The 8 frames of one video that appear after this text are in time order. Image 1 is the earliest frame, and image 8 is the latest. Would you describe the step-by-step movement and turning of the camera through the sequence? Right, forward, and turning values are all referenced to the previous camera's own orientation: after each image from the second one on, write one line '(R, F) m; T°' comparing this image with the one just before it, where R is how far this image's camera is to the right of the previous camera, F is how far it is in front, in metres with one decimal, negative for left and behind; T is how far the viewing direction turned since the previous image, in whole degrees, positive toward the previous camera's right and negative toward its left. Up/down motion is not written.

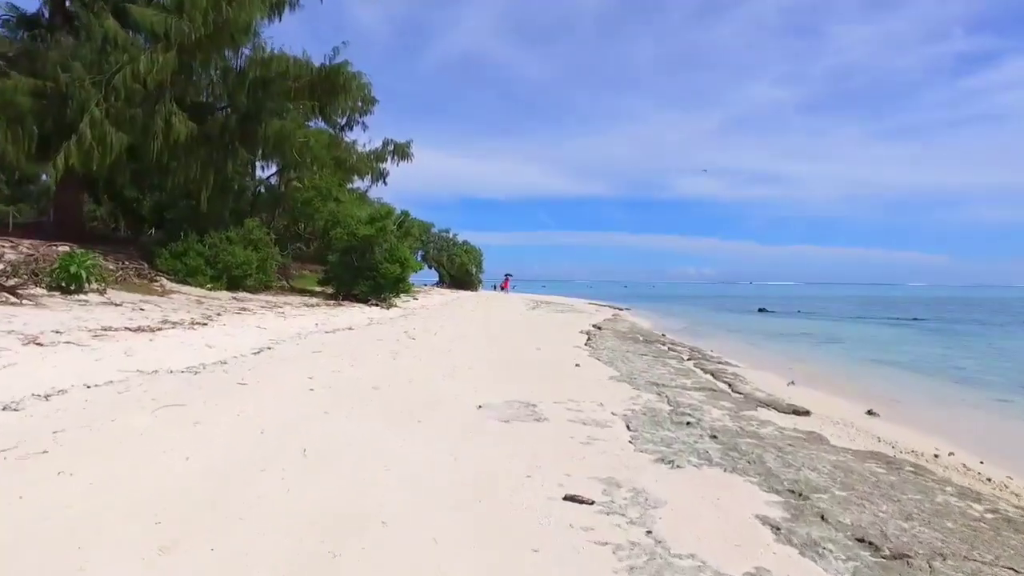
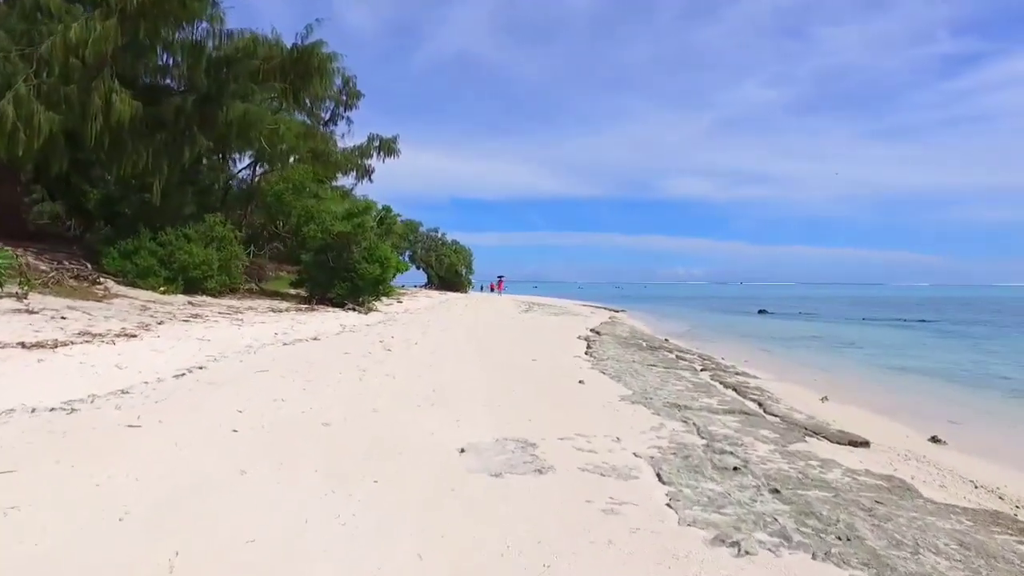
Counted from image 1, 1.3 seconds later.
(0.0, +1.6) m; +1°
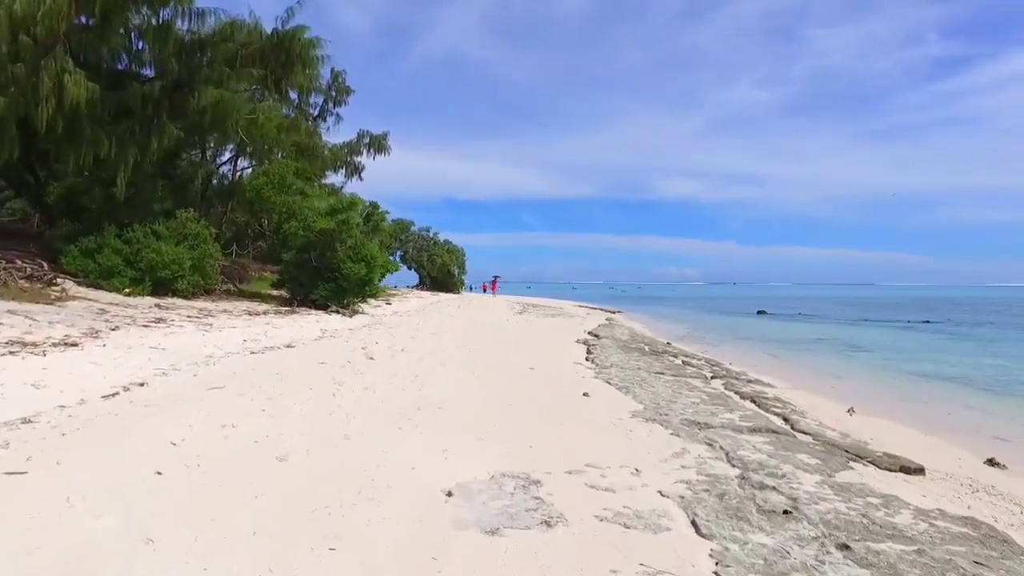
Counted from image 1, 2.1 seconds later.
(0.0, +1.0) m; +1°
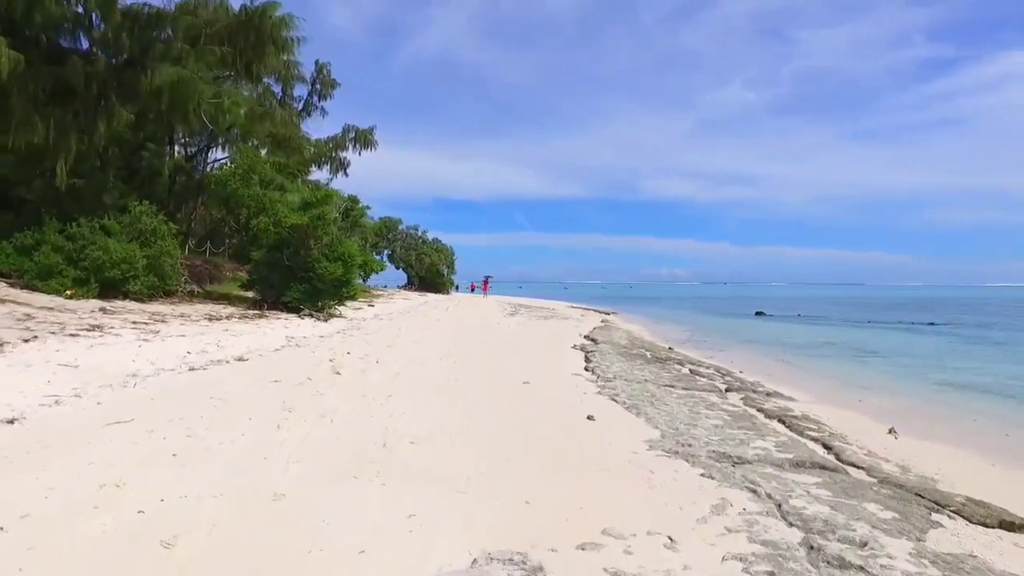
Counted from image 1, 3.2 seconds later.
(0.0, +1.4) m; +1°
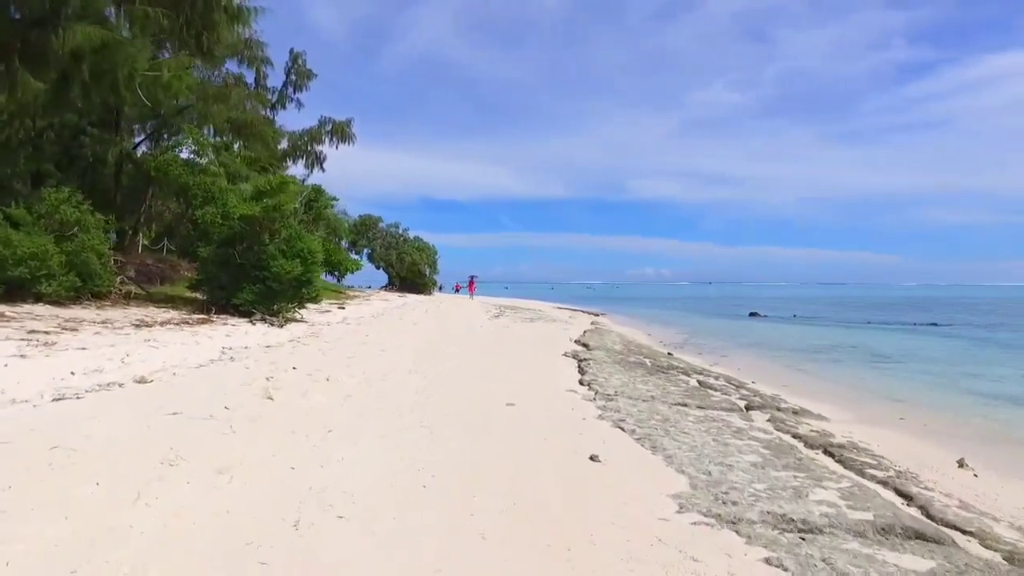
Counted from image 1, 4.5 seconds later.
(+0.1, +1.8) m; +1°
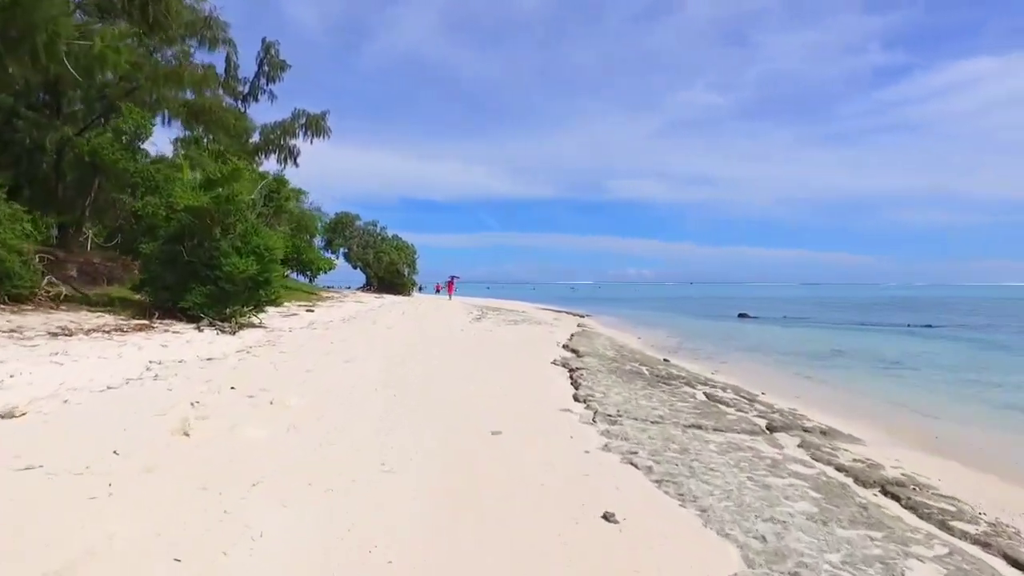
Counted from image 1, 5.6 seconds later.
(0.0, +1.4) m; +2°
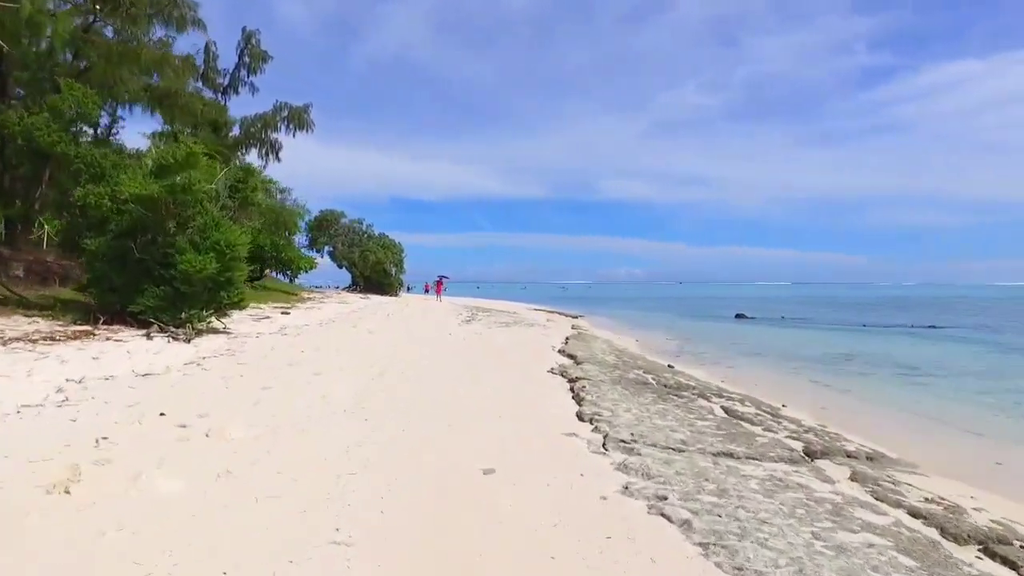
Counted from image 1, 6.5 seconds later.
(-0.1, +1.3) m; +1°
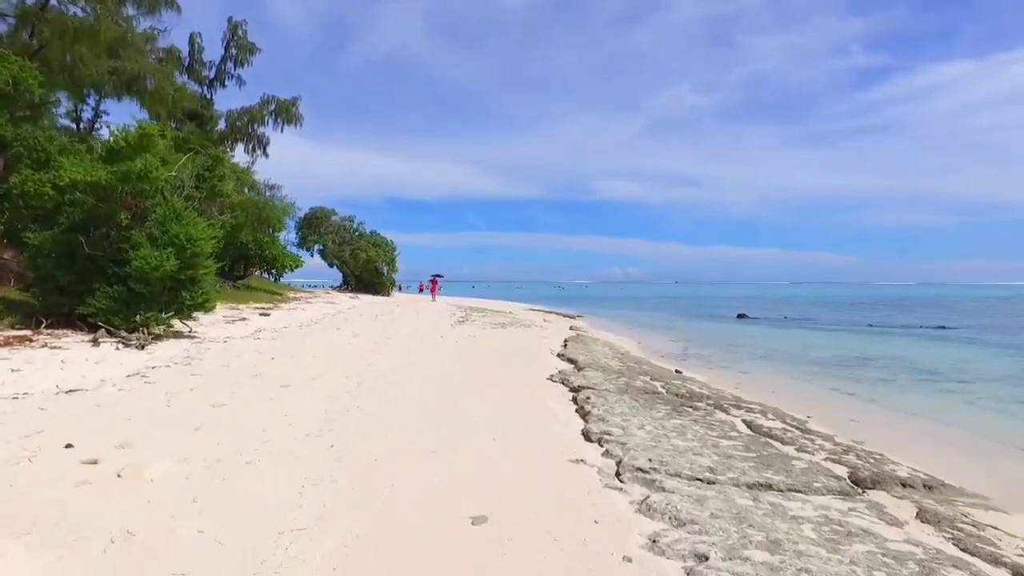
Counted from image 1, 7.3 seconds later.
(0.0, +1.1) m; 0°
